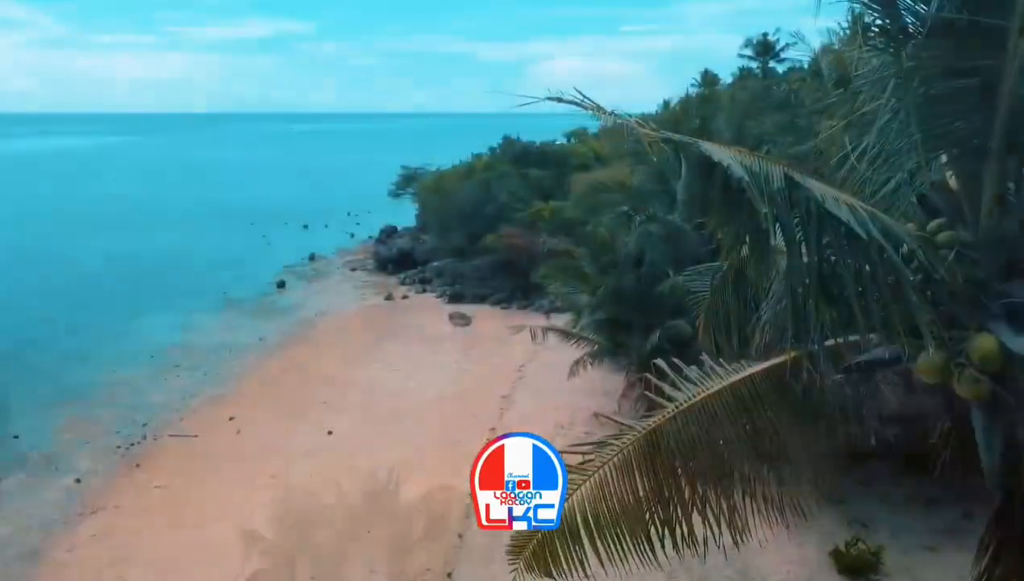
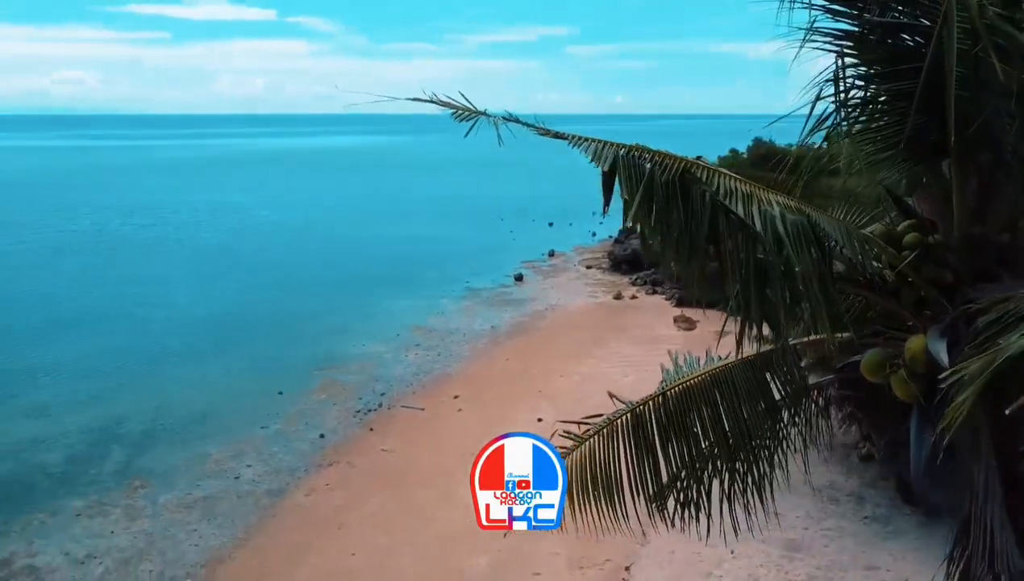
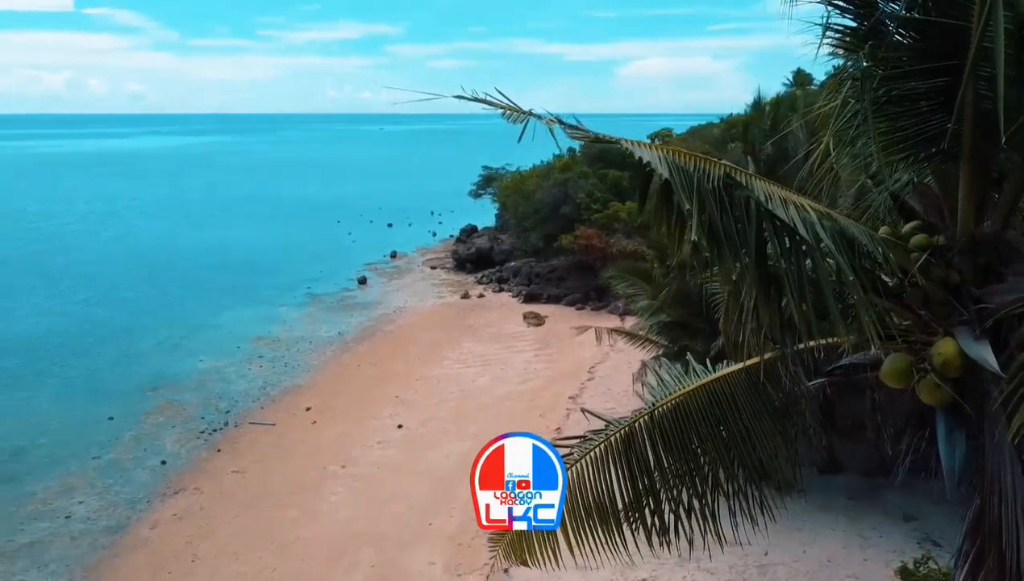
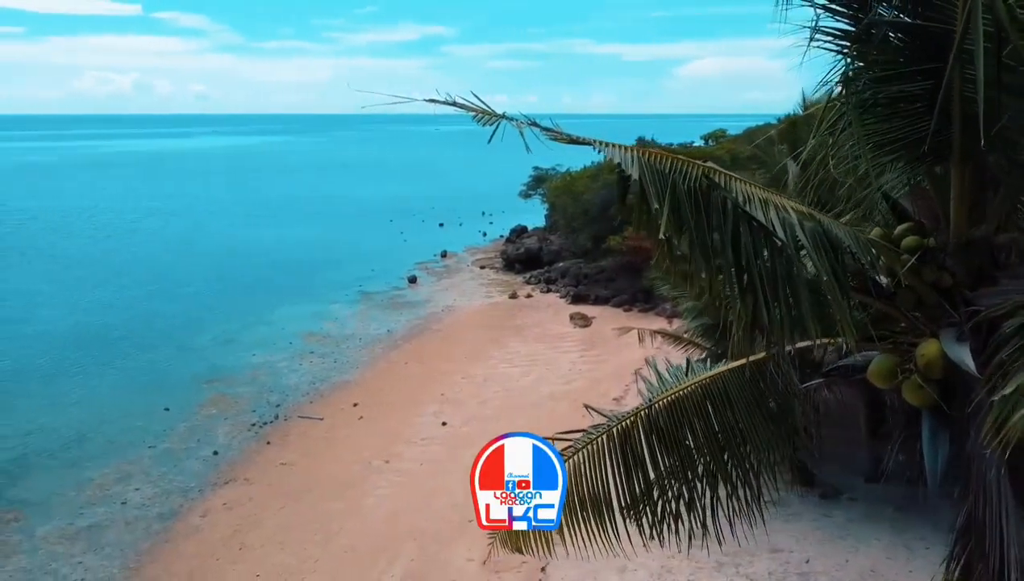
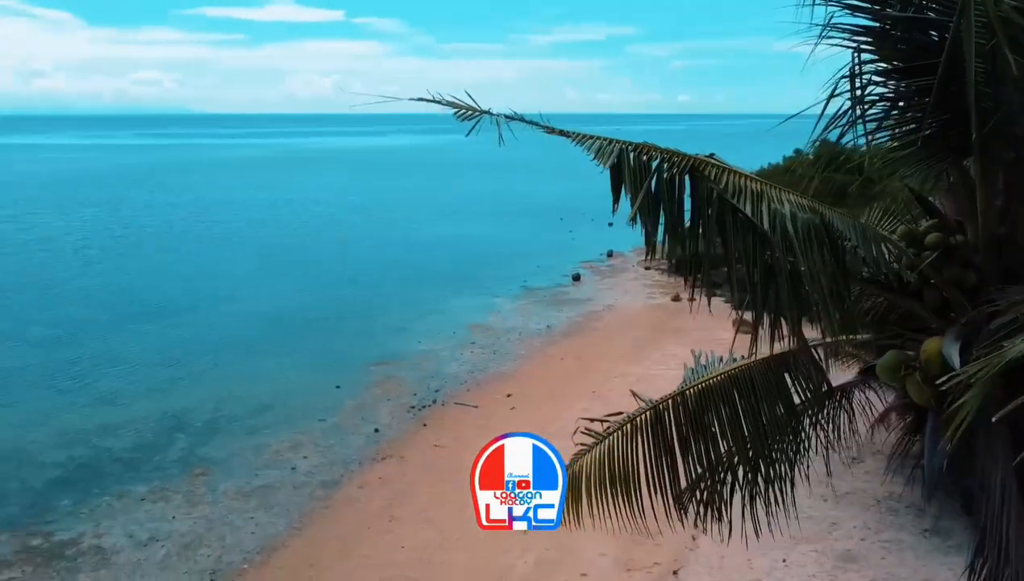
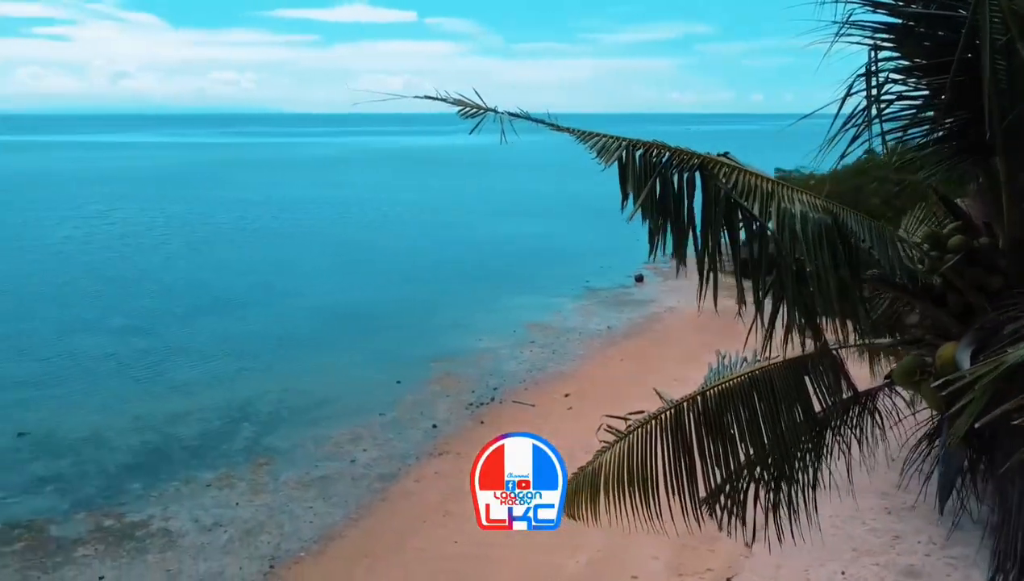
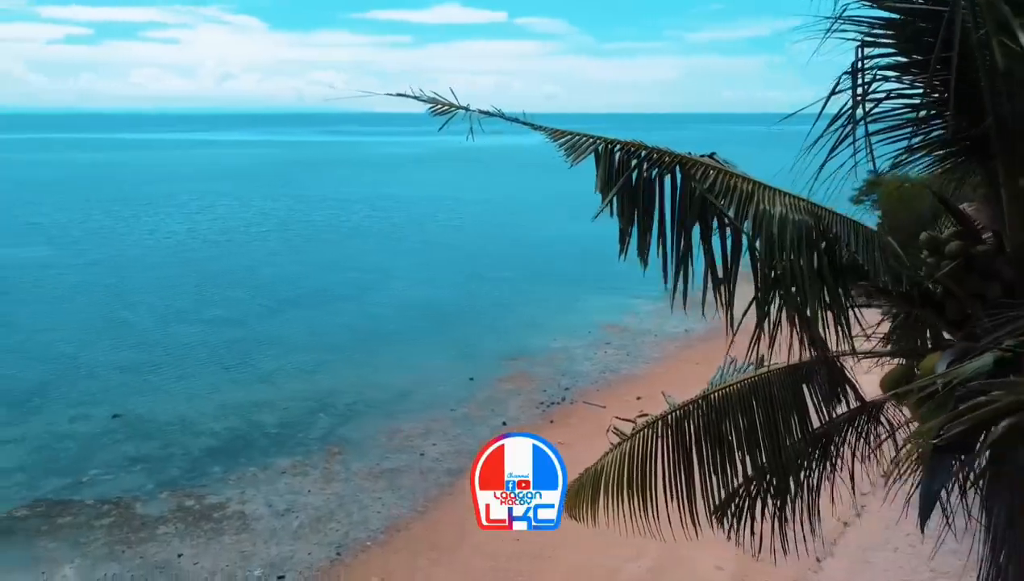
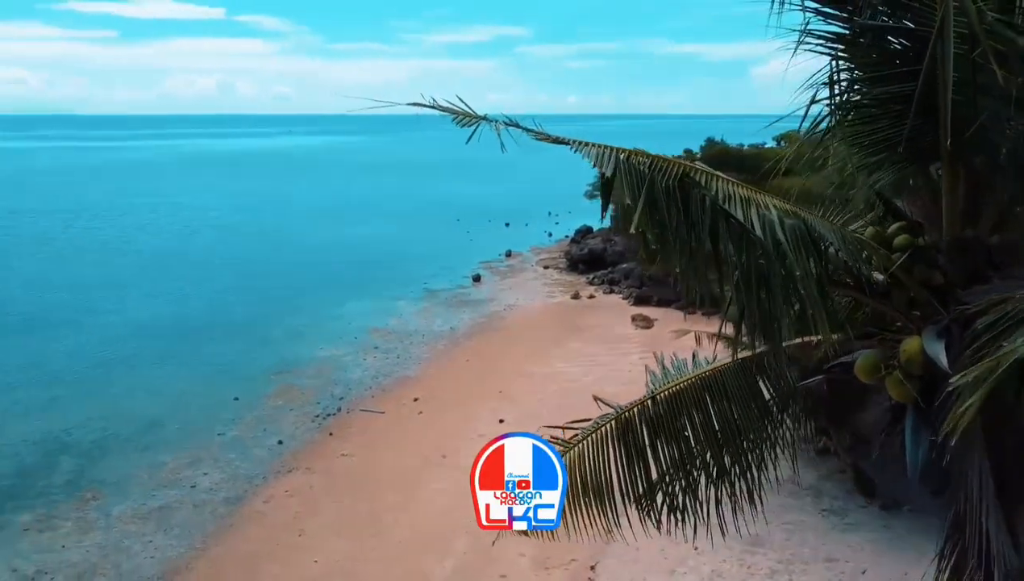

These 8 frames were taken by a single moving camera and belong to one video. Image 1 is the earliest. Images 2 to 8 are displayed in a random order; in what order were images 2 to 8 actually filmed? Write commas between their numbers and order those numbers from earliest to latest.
3, 4, 8, 2, 5, 6, 7
